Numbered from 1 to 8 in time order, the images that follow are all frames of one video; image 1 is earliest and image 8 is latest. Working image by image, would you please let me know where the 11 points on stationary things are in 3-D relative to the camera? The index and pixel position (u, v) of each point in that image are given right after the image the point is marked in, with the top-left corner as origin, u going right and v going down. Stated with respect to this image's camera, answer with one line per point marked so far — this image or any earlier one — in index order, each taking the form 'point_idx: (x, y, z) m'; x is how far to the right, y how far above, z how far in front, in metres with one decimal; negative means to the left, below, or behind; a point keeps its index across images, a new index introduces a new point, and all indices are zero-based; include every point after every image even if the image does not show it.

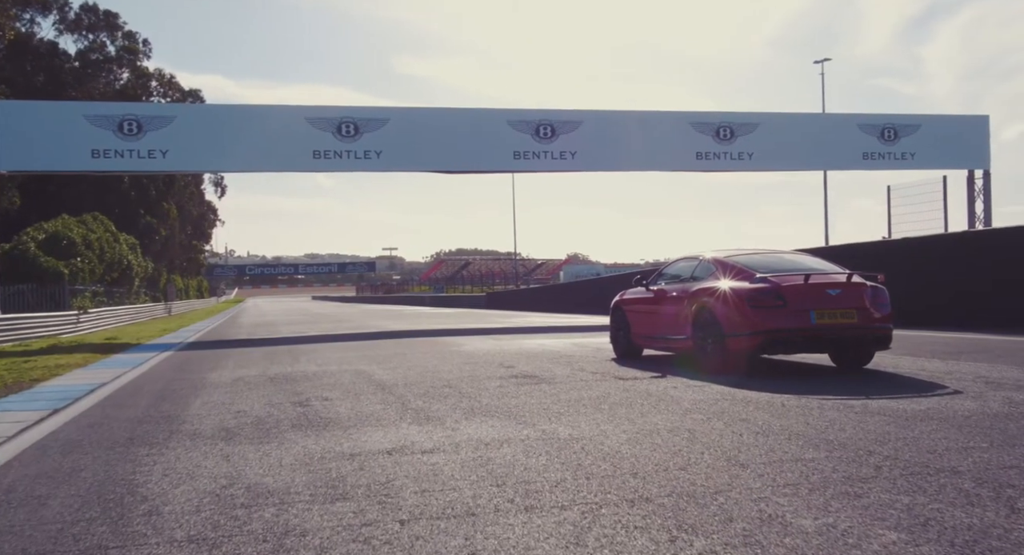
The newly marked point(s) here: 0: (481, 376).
0: (-0.4, -1.2, +9.7) m
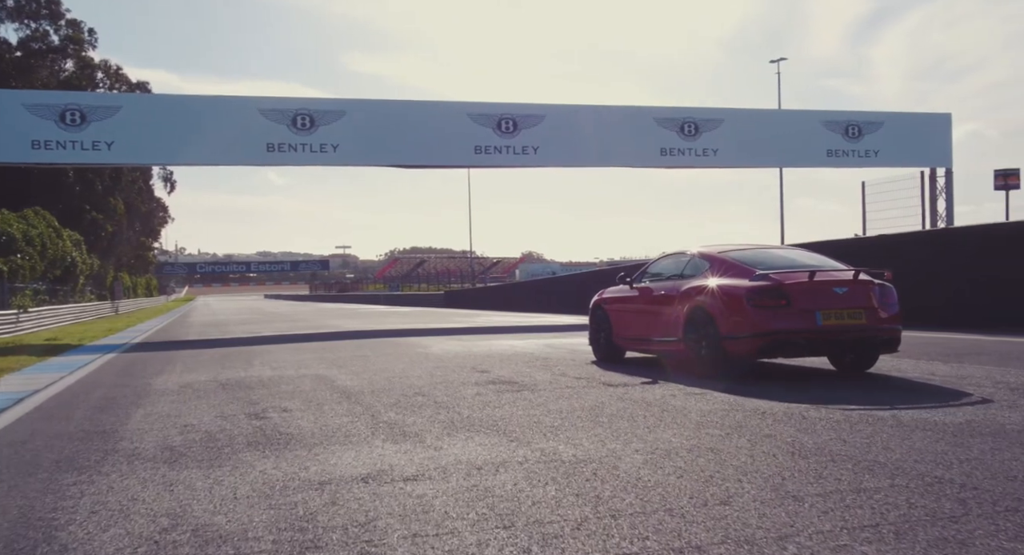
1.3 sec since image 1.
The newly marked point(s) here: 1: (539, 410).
0: (-0.6, -1.2, +9.0) m
1: (+0.2, -1.1, +6.6) m
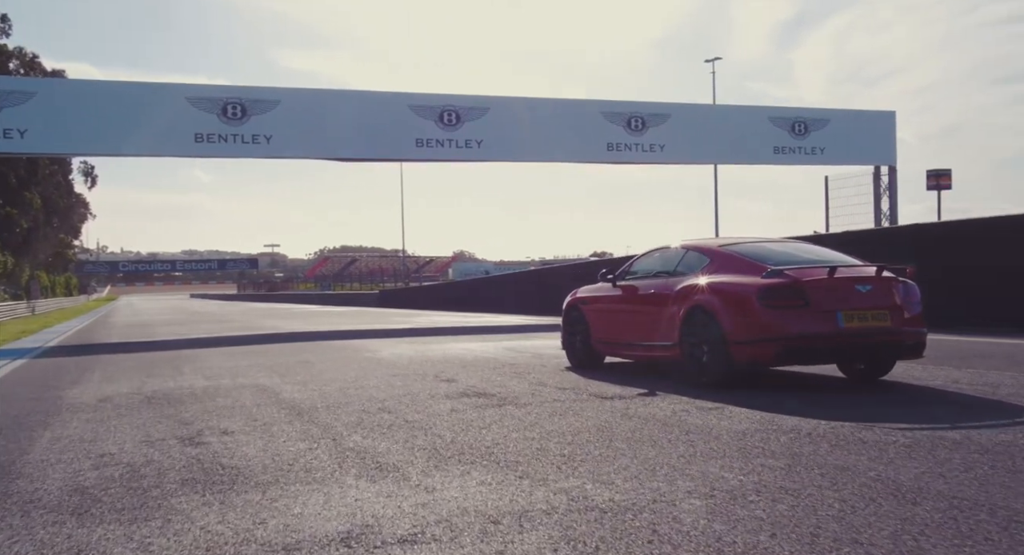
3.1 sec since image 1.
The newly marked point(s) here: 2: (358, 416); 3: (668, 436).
0: (-0.9, -1.2, +7.9) m
1: (+0.2, -1.1, +5.6) m
2: (-1.3, -1.2, +7.0) m
3: (+1.0, -1.0, +5.0) m
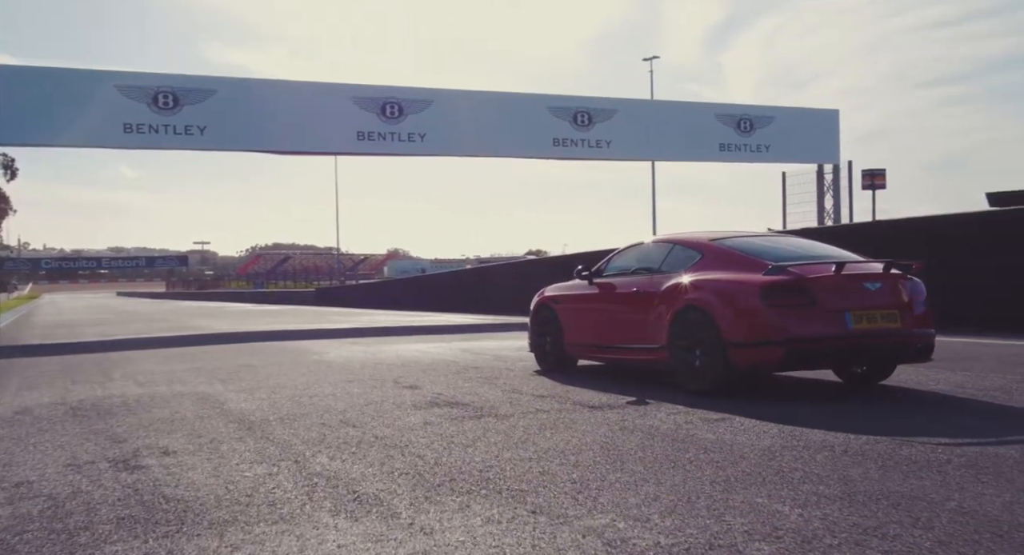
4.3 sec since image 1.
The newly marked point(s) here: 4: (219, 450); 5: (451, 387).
0: (-1.1, -1.2, +7.2) m
1: (+0.1, -1.0, +5.0) m
2: (-1.5, -1.2, +6.3) m
3: (+1.0, -1.0, +4.4) m
4: (-2.0, -1.2, +5.6) m
5: (-0.7, -1.2, +8.8) m
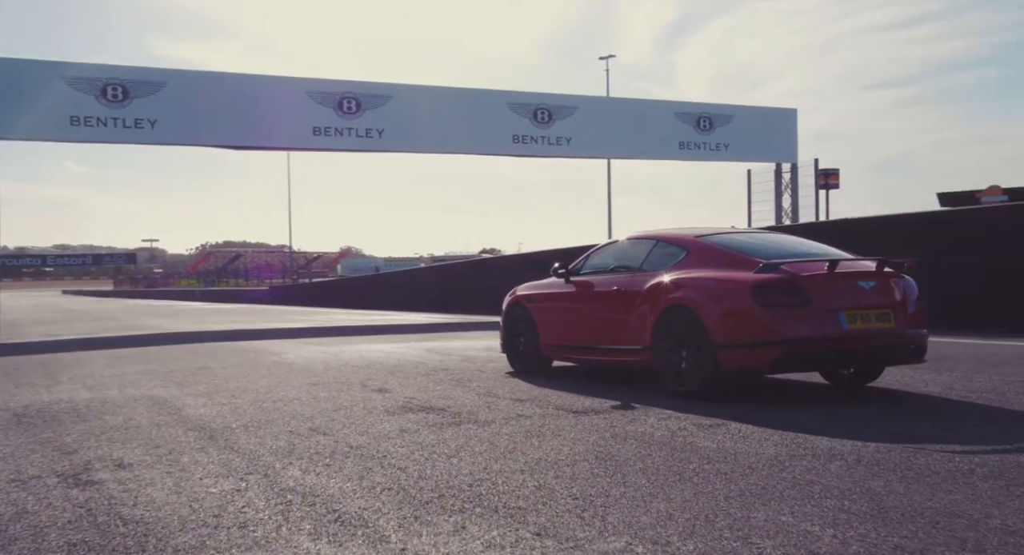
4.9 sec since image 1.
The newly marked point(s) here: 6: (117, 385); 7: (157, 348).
0: (-1.3, -1.2, +6.8) m
1: (0.0, -1.0, +4.6) m
2: (-1.6, -1.2, +5.9) m
3: (+0.9, -1.0, +4.2) m
4: (-2.1, -1.2, +5.2) m
5: (-0.9, -1.2, +8.4) m
6: (-4.9, -1.3, +10.0) m
7: (-7.0, -1.4, +16.3) m
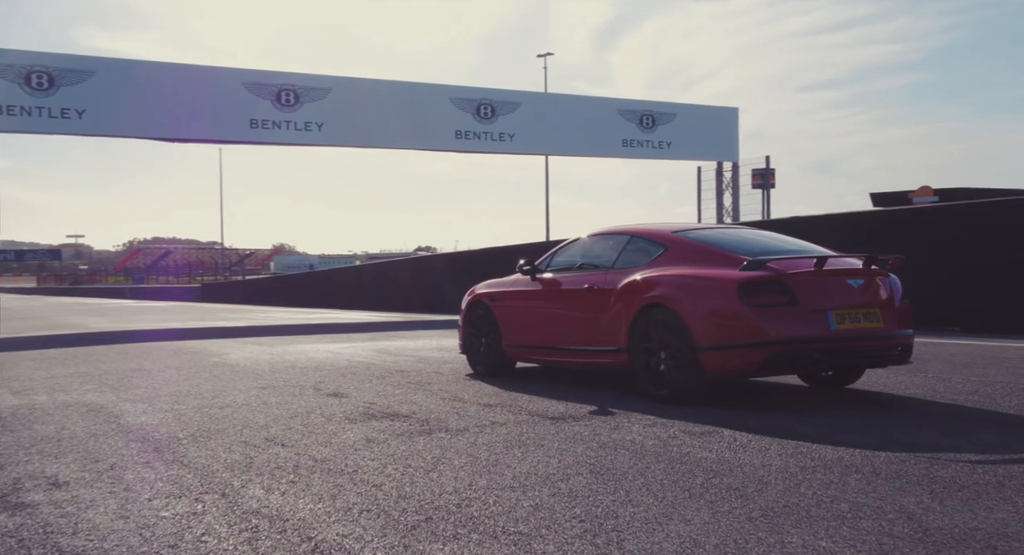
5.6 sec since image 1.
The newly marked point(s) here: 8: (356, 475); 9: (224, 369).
0: (-1.5, -1.1, +6.3) m
1: (-0.1, -1.0, +4.3) m
2: (-1.8, -1.2, +5.4) m
3: (+0.9, -1.0, +3.9) m
4: (-2.3, -1.2, +4.7) m
5: (-1.3, -1.2, +8.0) m
6: (-5.3, -1.3, +9.3) m
7: (-7.9, -1.4, +15.4) m
8: (-0.9, -1.1, +4.5) m
9: (-4.0, -1.3, +11.2) m
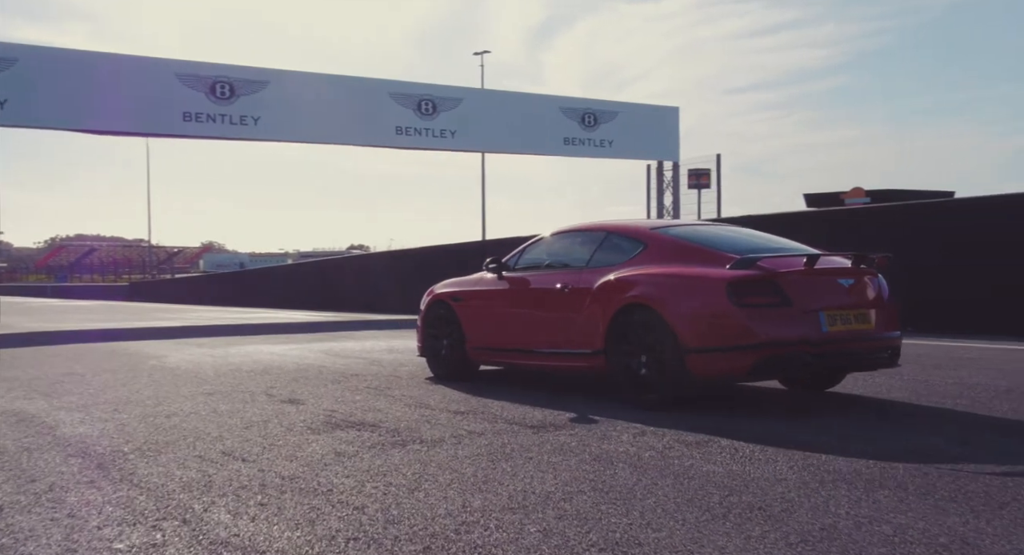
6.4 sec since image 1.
0: (-1.7, -1.1, +5.9) m
1: (-0.1, -1.0, +3.9) m
2: (-1.9, -1.2, +4.9) m
3: (+0.9, -1.0, +3.6) m
4: (-2.3, -1.2, +4.2) m
5: (-1.6, -1.1, +7.5) m
6: (-5.7, -1.3, +8.5) m
7: (-8.8, -1.3, +14.4) m
8: (-0.9, -1.1, +4.1) m
9: (-4.5, -1.2, +10.5) m
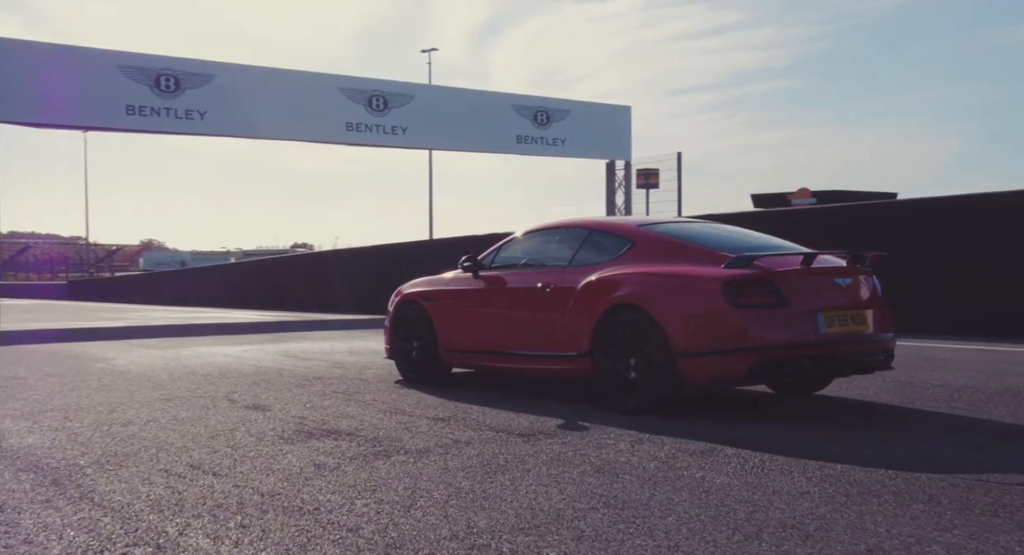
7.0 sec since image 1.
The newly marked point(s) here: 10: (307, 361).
0: (-1.8, -1.1, +5.5) m
1: (-0.1, -1.0, +3.7) m
2: (-1.9, -1.2, +4.5) m
3: (+0.9, -1.0, +3.4) m
4: (-2.3, -1.2, +3.8) m
5: (-1.8, -1.1, +7.1) m
6: (-6.0, -1.3, +7.9) m
7: (-9.4, -1.3, +13.6) m
8: (-0.9, -1.1, +3.8) m
9: (-4.9, -1.2, +10.0) m
10: (-2.8, -1.2, +11.6) m
